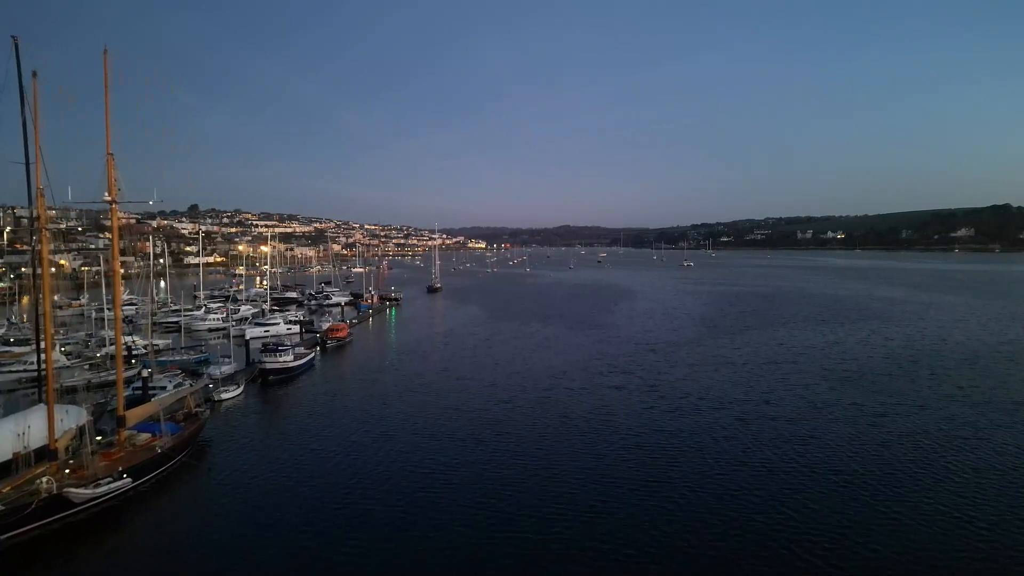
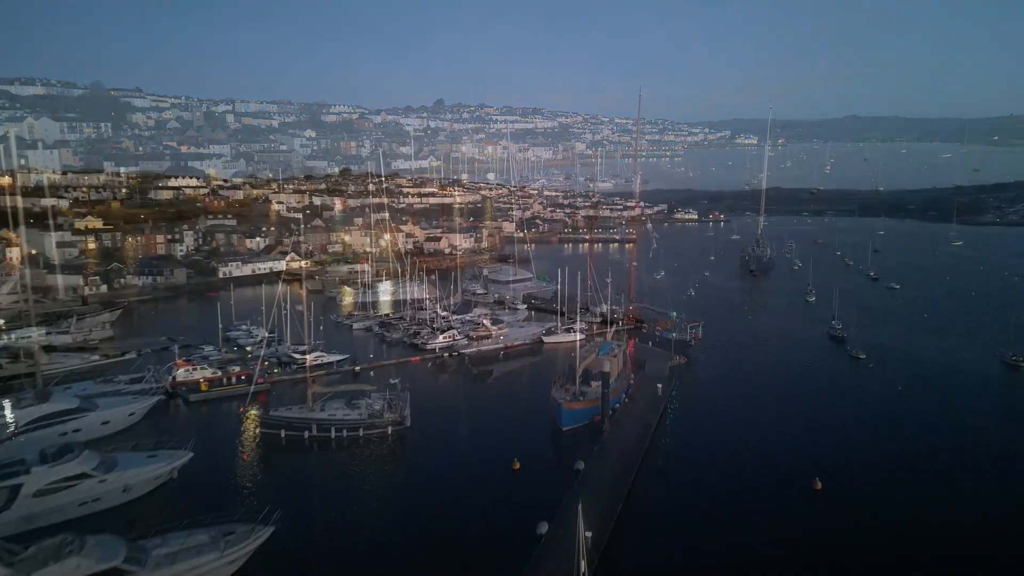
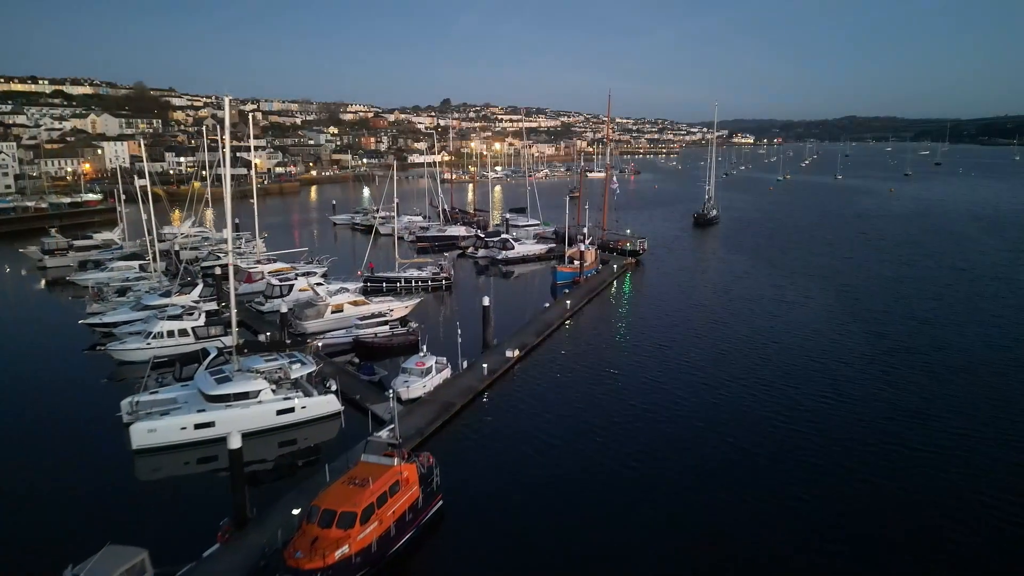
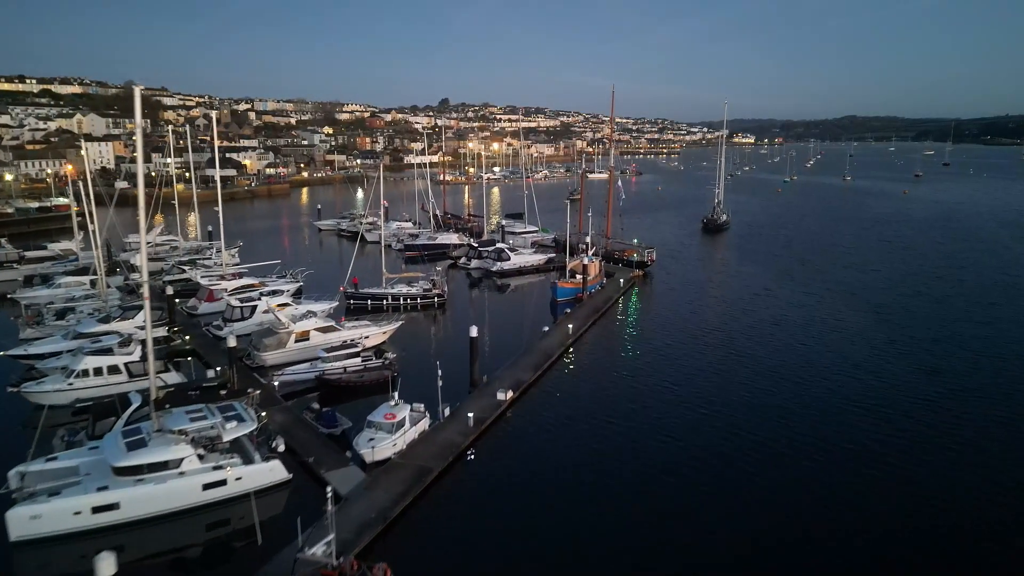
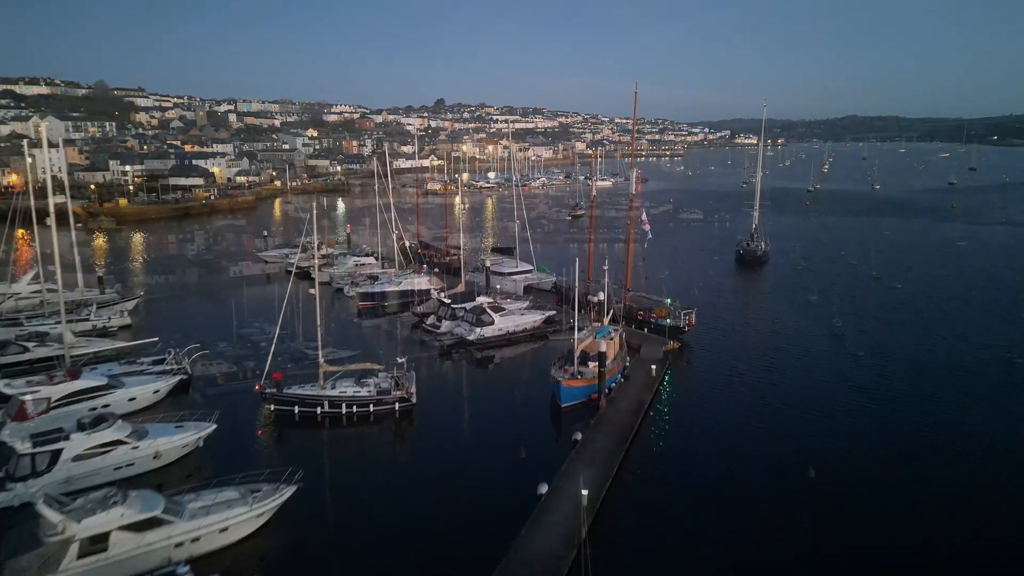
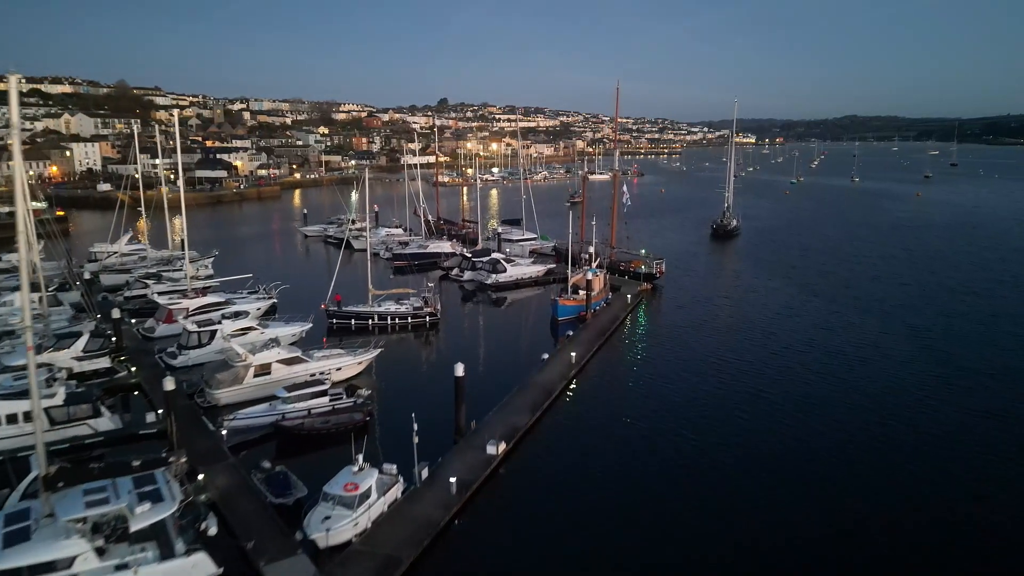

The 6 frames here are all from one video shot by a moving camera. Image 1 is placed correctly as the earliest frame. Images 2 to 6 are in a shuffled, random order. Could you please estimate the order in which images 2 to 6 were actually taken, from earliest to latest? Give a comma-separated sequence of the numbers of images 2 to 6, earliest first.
3, 4, 6, 5, 2
